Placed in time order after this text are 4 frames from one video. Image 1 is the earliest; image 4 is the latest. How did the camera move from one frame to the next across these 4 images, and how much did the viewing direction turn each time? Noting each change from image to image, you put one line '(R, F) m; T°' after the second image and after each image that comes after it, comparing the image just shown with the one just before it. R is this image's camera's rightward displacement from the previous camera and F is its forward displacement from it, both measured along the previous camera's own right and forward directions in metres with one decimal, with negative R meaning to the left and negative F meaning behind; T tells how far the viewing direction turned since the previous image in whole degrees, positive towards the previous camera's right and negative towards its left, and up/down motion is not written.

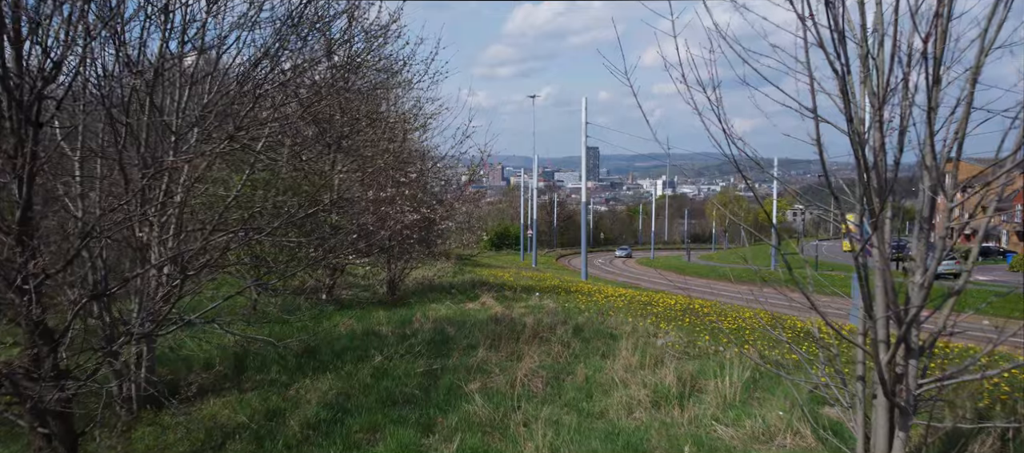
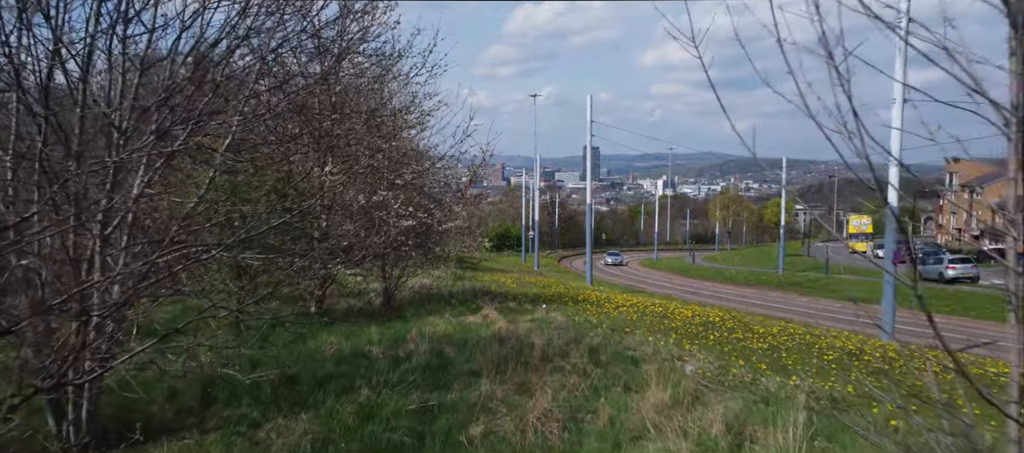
(-0.1, +1.1) m; 0°
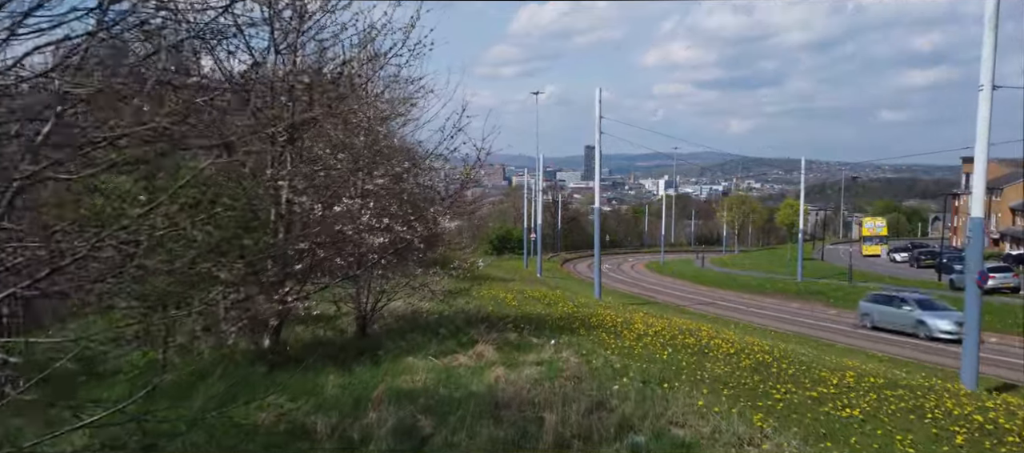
(0.0, +2.4) m; 0°
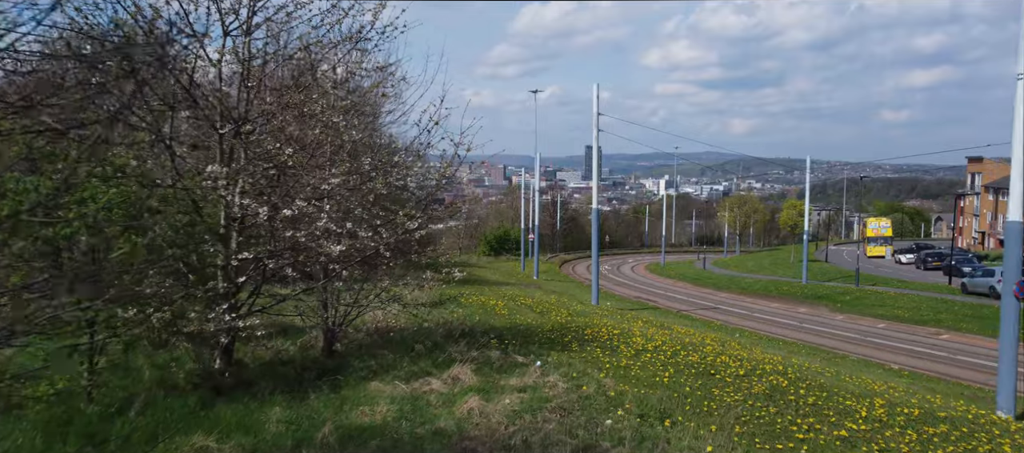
(+0.2, +1.2) m; 0°
